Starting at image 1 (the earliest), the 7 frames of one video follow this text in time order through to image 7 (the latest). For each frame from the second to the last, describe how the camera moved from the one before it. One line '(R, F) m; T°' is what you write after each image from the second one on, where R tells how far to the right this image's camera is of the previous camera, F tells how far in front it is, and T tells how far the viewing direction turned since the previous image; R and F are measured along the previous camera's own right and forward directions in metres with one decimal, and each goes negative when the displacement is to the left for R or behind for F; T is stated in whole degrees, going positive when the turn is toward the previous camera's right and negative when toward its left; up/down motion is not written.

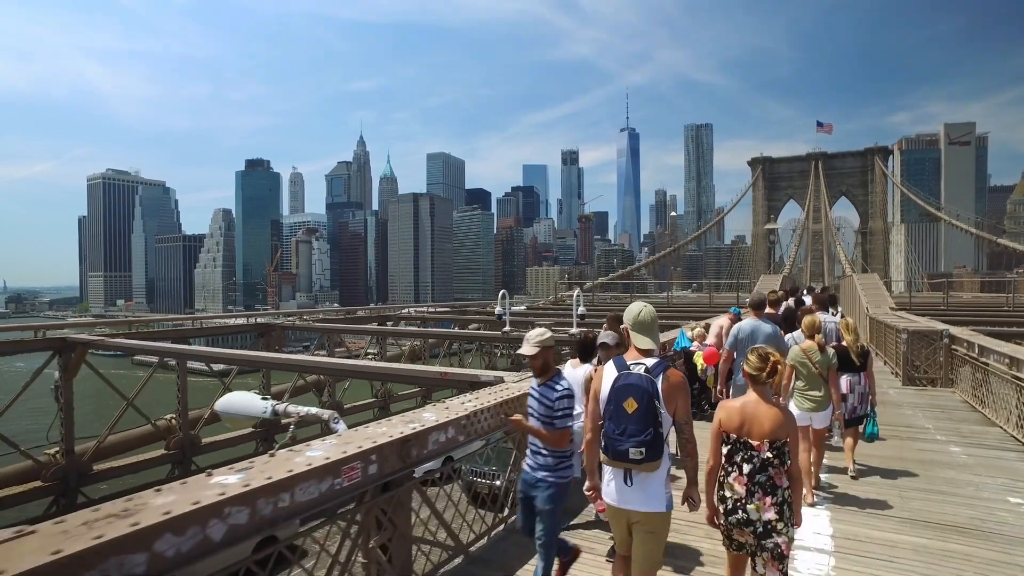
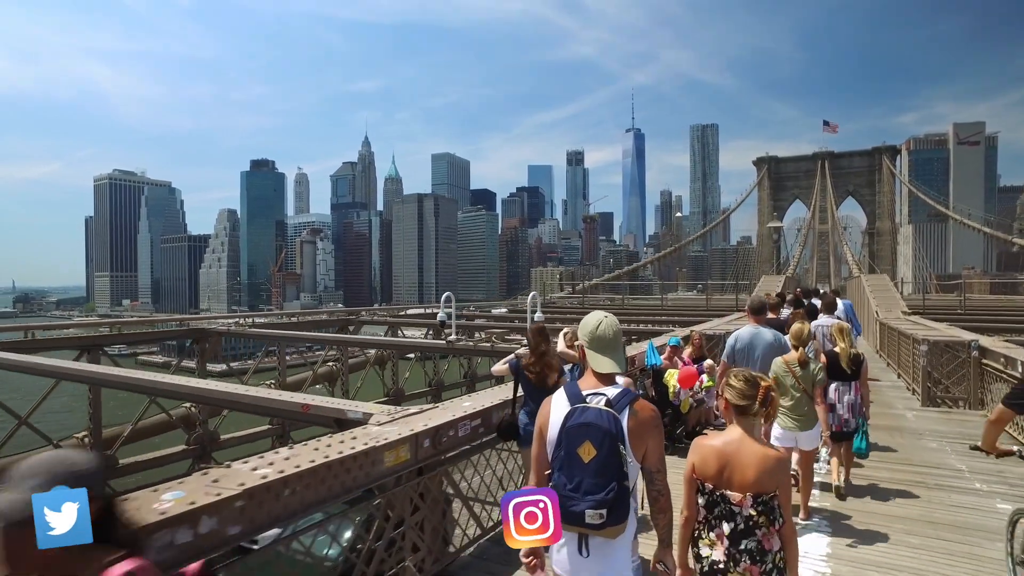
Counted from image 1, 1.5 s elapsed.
(+0.2, +0.4) m; 0°
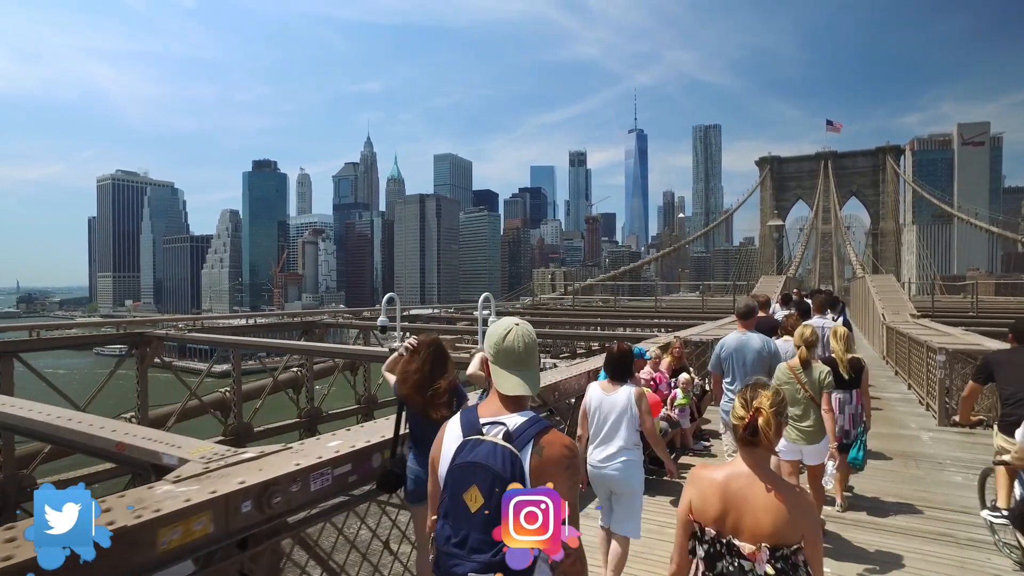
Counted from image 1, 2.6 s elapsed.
(+0.2, +0.3) m; 0°
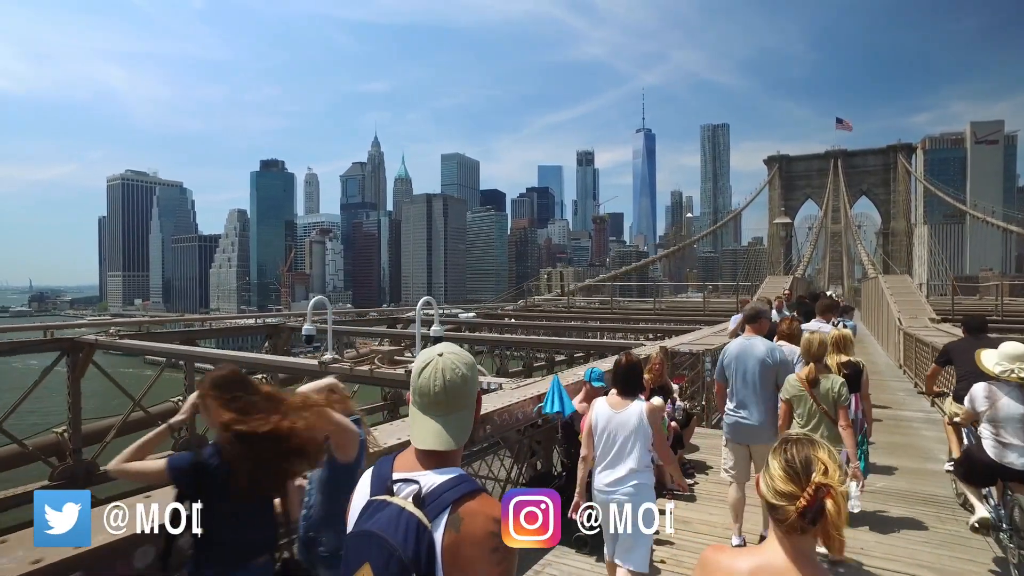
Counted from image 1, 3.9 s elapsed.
(+0.2, +0.4) m; -1°
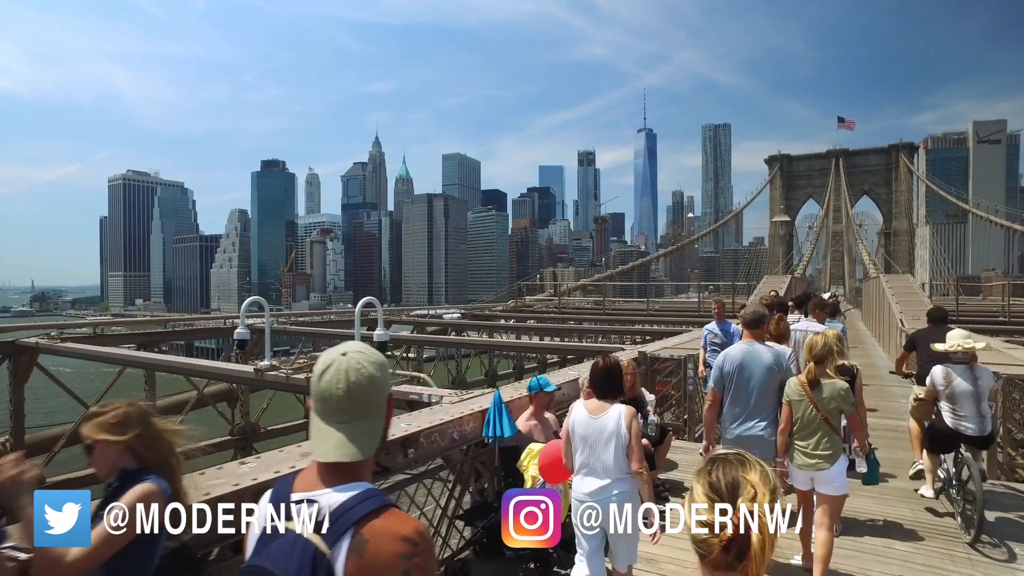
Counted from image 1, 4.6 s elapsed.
(+0.1, +0.2) m; 0°
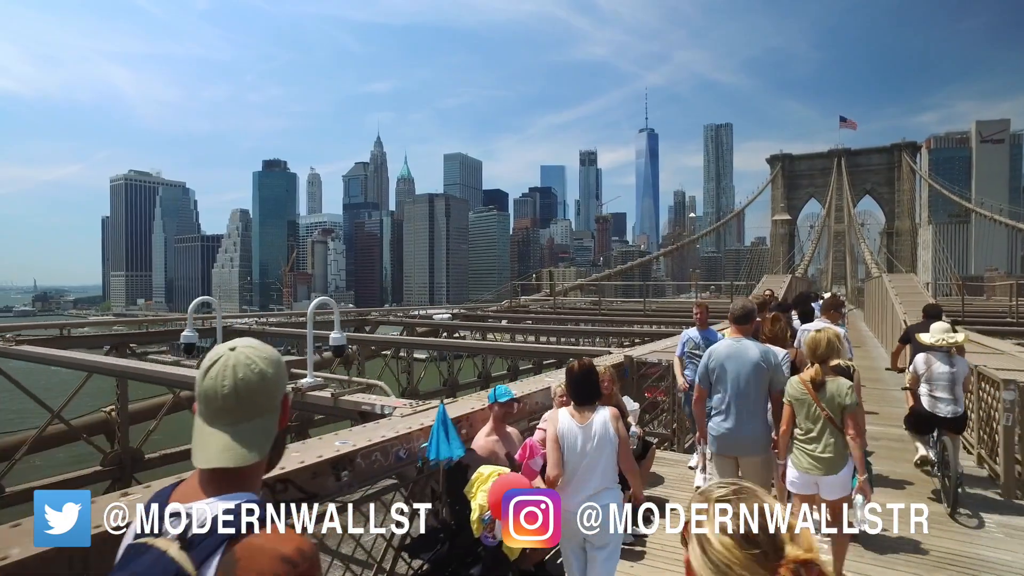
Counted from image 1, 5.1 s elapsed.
(+0.1, +0.1) m; 0°
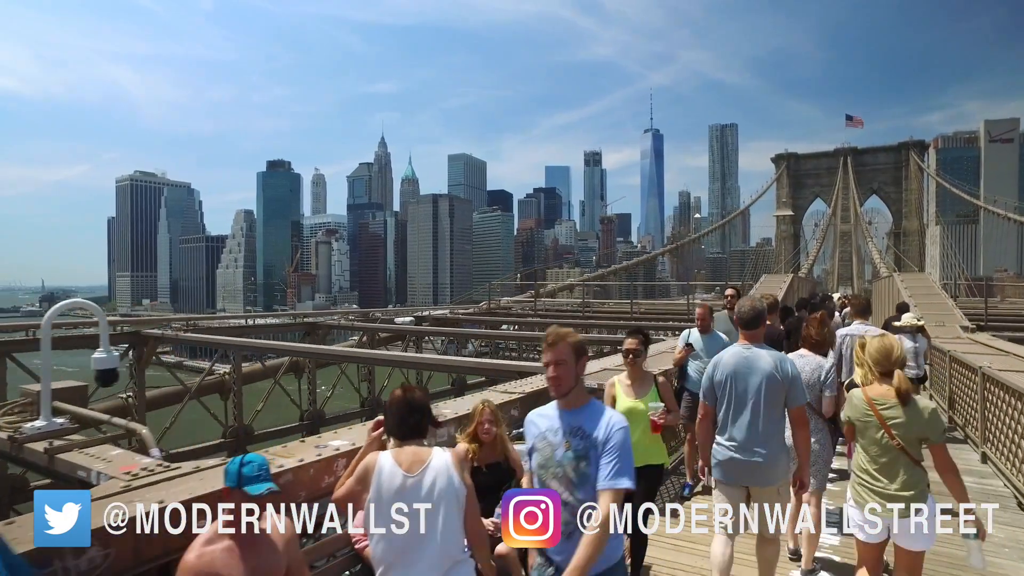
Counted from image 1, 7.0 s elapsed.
(+0.2, +0.5) m; 0°
